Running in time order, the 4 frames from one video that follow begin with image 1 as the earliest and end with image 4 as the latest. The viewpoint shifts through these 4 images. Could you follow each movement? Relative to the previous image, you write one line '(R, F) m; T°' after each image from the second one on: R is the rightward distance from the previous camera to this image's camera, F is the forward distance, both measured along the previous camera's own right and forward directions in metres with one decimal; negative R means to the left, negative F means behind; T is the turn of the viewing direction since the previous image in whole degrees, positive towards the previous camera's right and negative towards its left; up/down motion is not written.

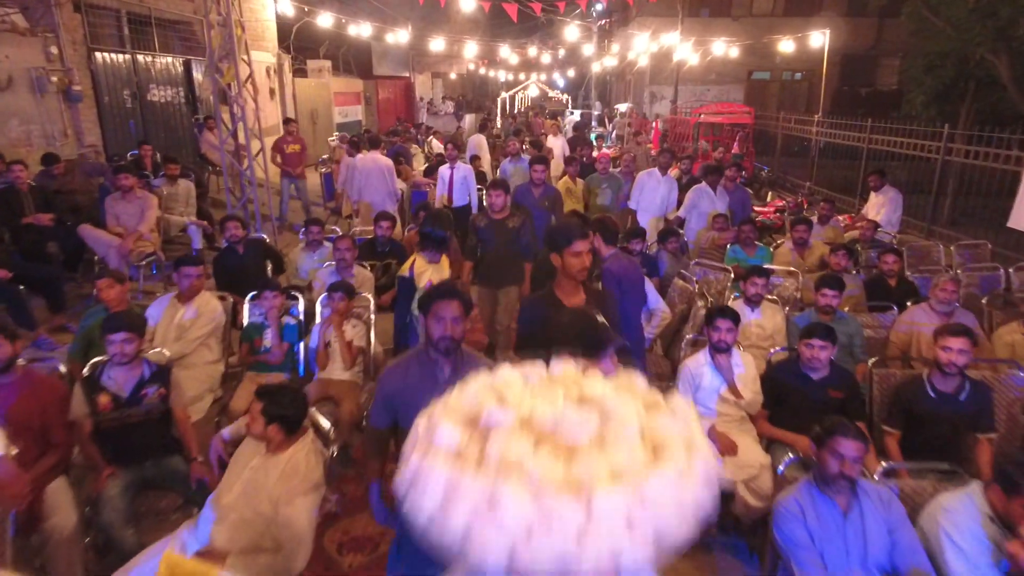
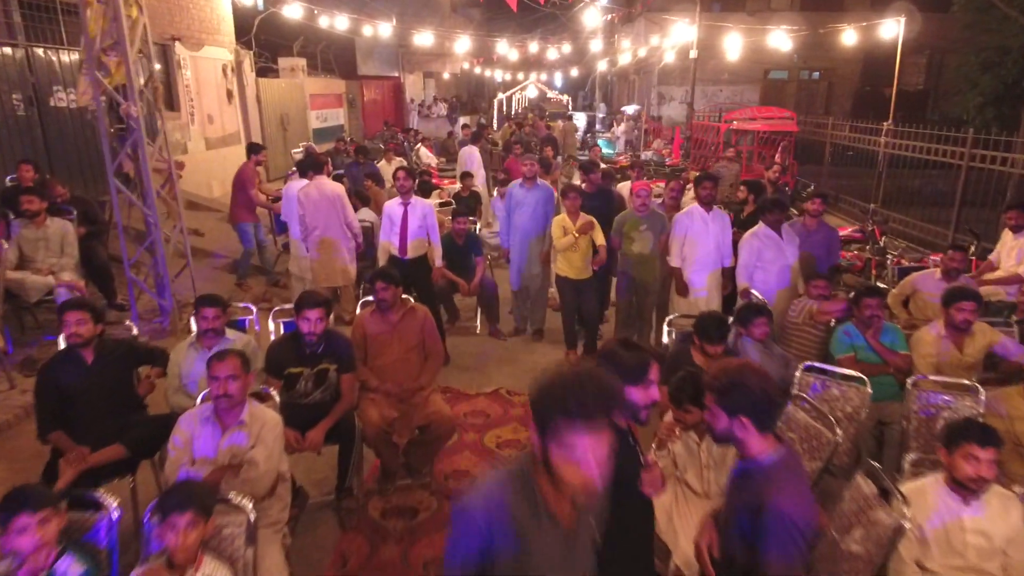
(-0.1, +2.4) m; 0°
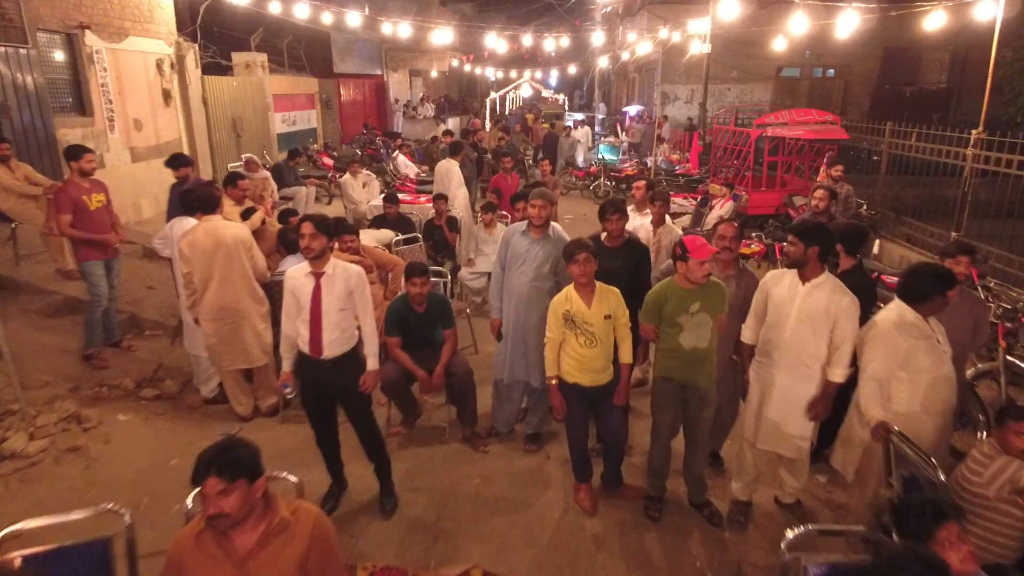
(+0.1, +2.3) m; 0°
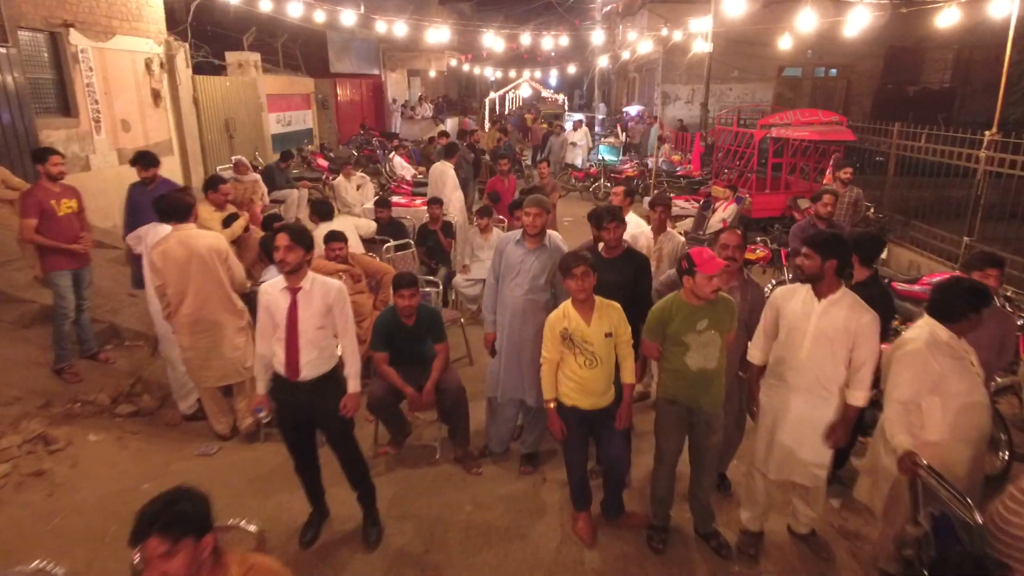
(0.0, +0.3) m; 0°
